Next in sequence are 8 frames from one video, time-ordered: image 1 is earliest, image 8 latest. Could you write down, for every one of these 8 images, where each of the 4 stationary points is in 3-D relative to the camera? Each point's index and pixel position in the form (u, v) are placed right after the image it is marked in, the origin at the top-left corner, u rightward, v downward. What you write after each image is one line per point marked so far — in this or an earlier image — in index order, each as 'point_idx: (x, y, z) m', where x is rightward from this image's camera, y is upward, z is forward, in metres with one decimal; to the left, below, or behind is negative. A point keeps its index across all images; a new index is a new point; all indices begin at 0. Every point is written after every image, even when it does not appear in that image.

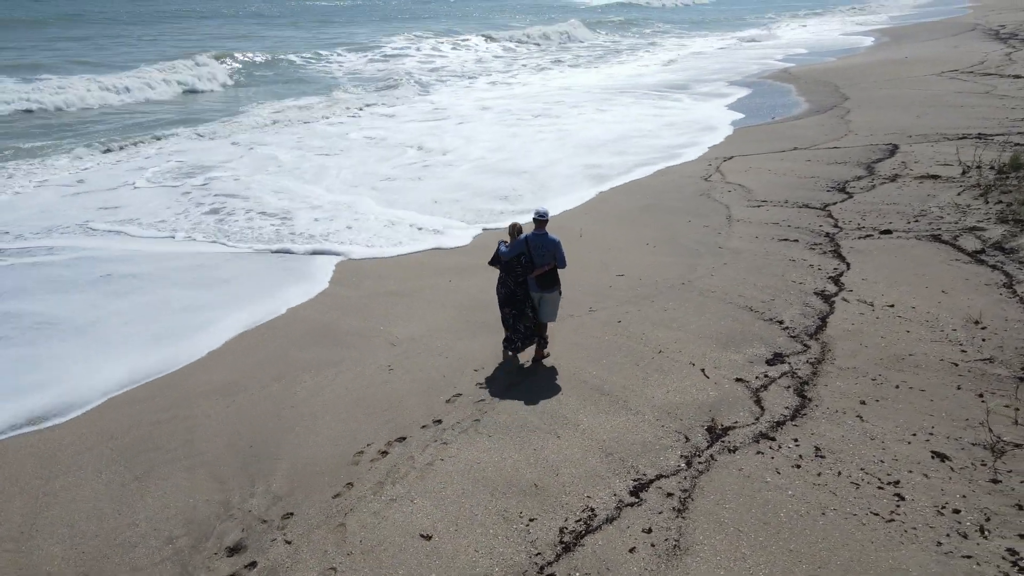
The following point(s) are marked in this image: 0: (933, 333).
0: (+2.5, -0.3, +4.5) m
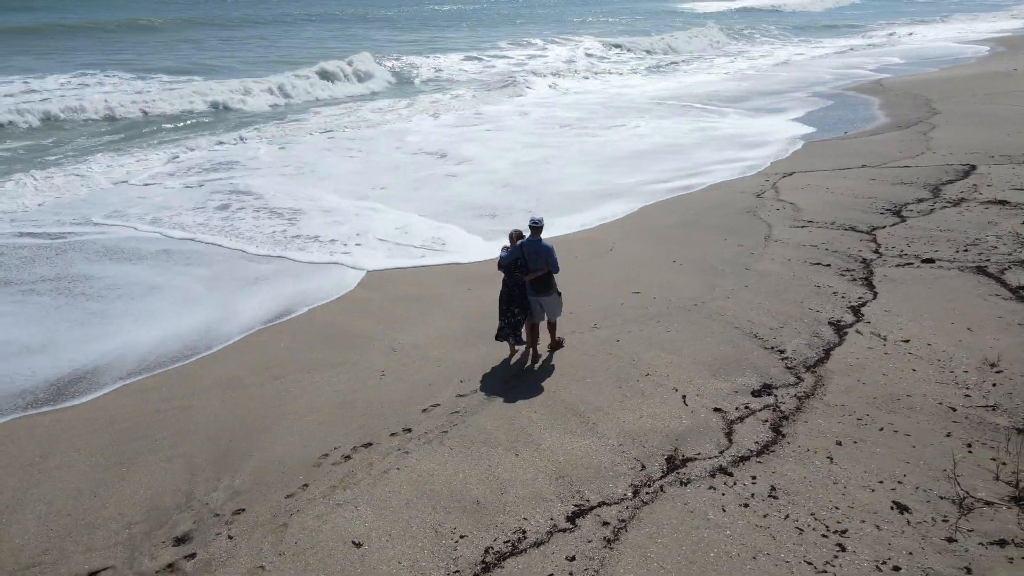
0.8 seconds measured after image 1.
0: (+2.4, -0.5, +4.2) m
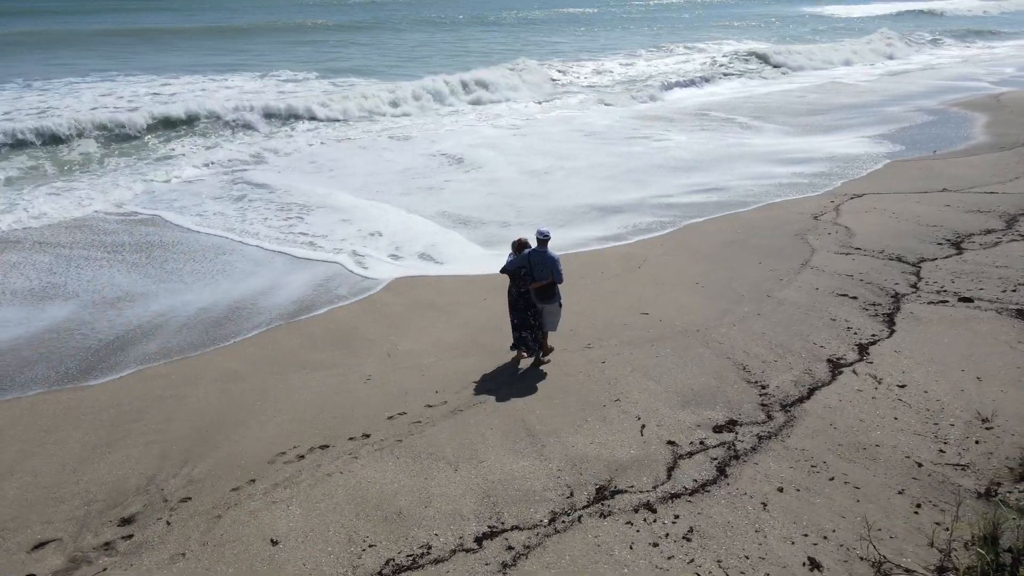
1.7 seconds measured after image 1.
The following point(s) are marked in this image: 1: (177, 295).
0: (+2.2, -0.7, +3.9) m
1: (-3.3, 0.0, +7.5) m
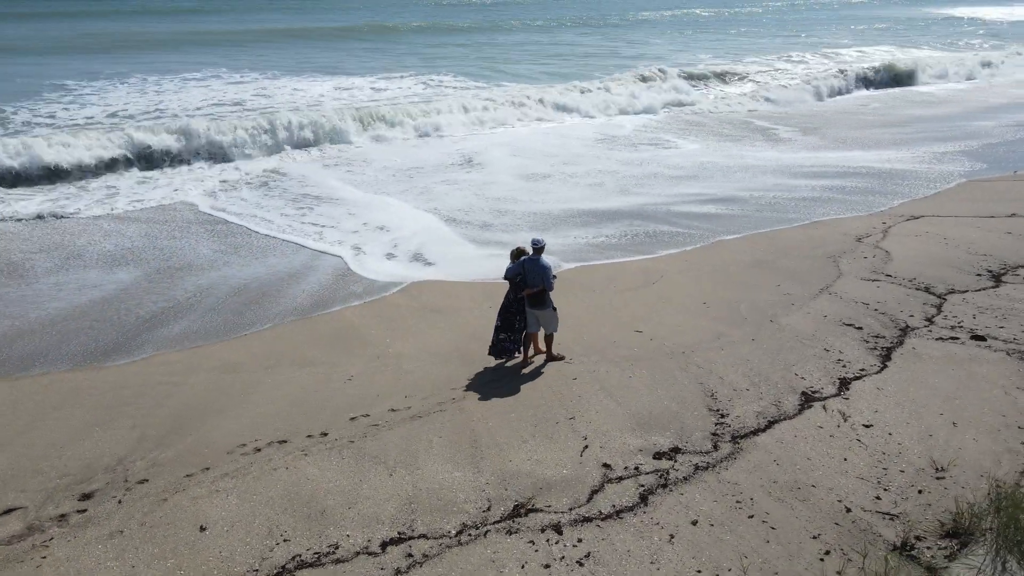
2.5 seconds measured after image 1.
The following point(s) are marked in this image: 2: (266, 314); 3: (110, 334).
0: (+1.8, -0.9, +3.7) m
1: (-3.1, +0.1, +8.1) m
2: (-2.3, -0.2, +7.1) m
3: (-3.7, -0.4, +6.9) m
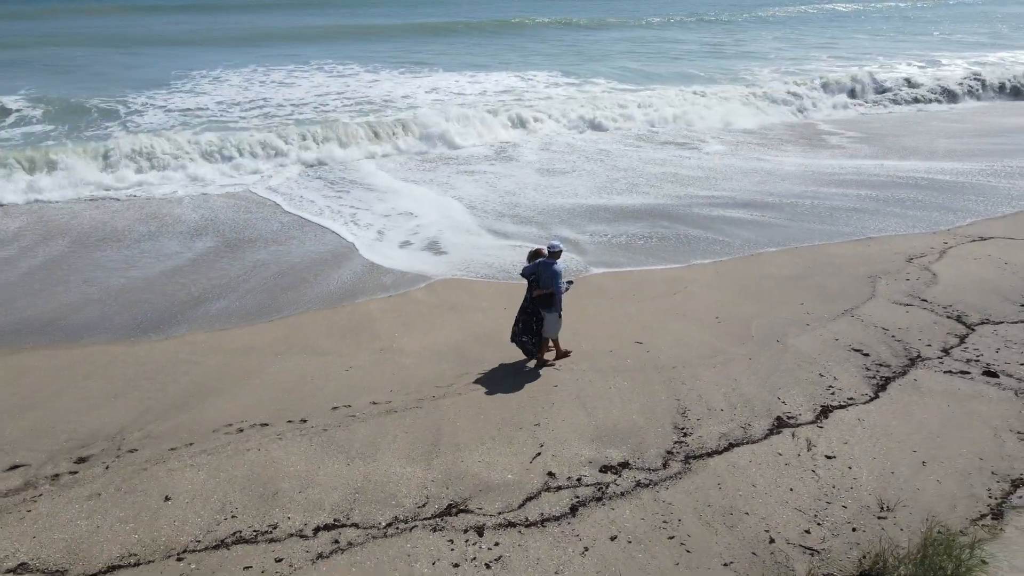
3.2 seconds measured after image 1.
0: (+1.5, -1.1, +3.7) m
1: (-2.8, +0.2, +8.6) m
2: (-2.1, -0.1, +7.5) m
3: (-3.5, -0.2, +7.5) m
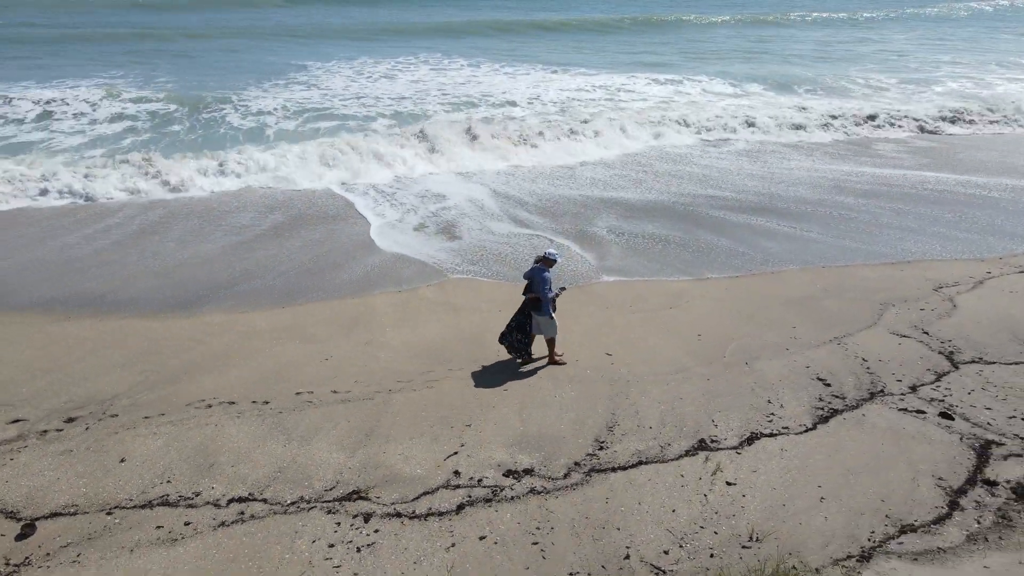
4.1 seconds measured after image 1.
0: (+0.9, -1.2, +3.7) m
1: (-2.5, +0.4, +9.2) m
2: (-2.0, 0.0, +8.1) m
3: (-3.4, 0.0, +8.3) m
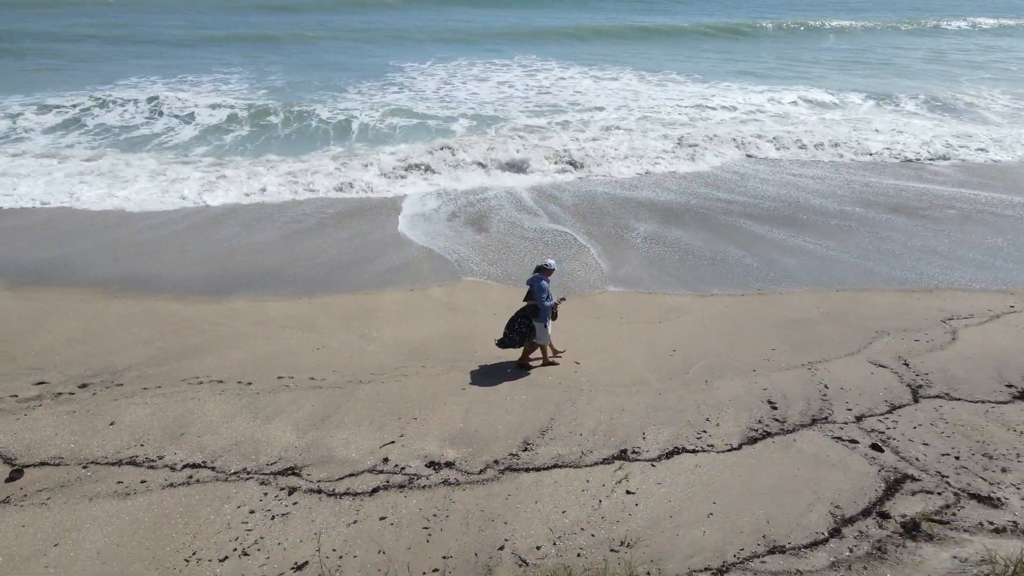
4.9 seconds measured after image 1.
0: (+0.3, -1.3, +4.0) m
1: (-2.2, +0.5, +9.9) m
2: (-1.9, 0.0, +8.7) m
3: (-3.3, +0.1, +9.0) m
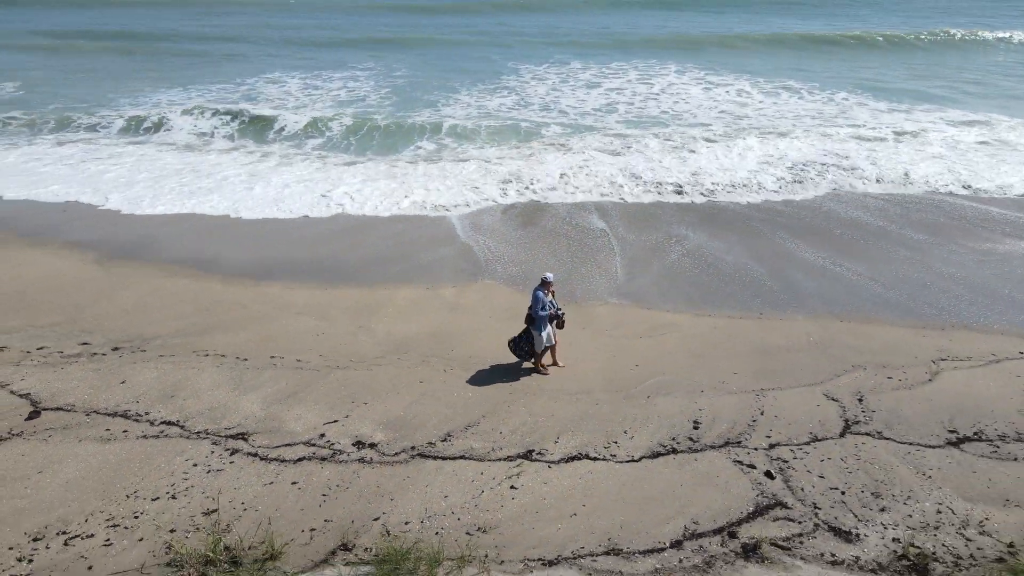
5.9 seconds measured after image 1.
0: (-0.4, -1.3, +4.5) m
1: (-1.8, +0.5, +10.7) m
2: (-1.7, +0.1, +9.5) m
3: (-3.0, +0.3, +10.1) m
